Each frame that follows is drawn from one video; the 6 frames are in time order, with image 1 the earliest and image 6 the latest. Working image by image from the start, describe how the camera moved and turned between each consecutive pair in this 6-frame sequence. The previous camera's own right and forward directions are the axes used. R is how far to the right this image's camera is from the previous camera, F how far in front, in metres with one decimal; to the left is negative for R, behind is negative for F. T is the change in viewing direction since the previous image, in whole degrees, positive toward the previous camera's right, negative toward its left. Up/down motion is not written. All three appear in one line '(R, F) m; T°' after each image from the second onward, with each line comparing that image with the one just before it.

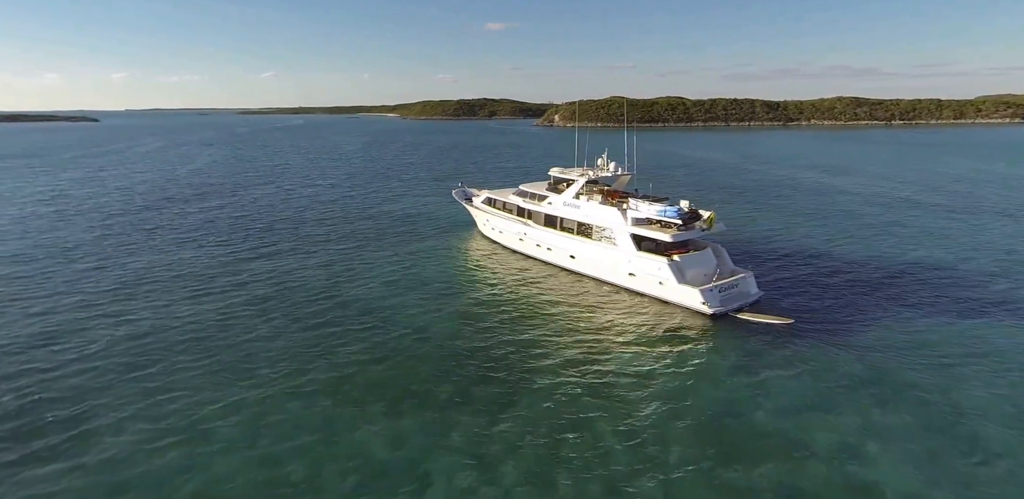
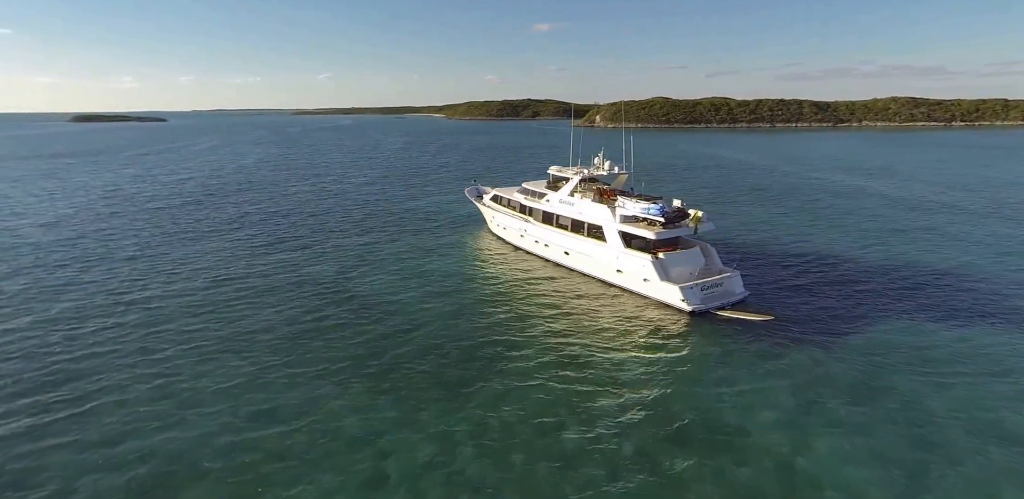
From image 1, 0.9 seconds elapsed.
(+2.5, -0.9) m; -5°
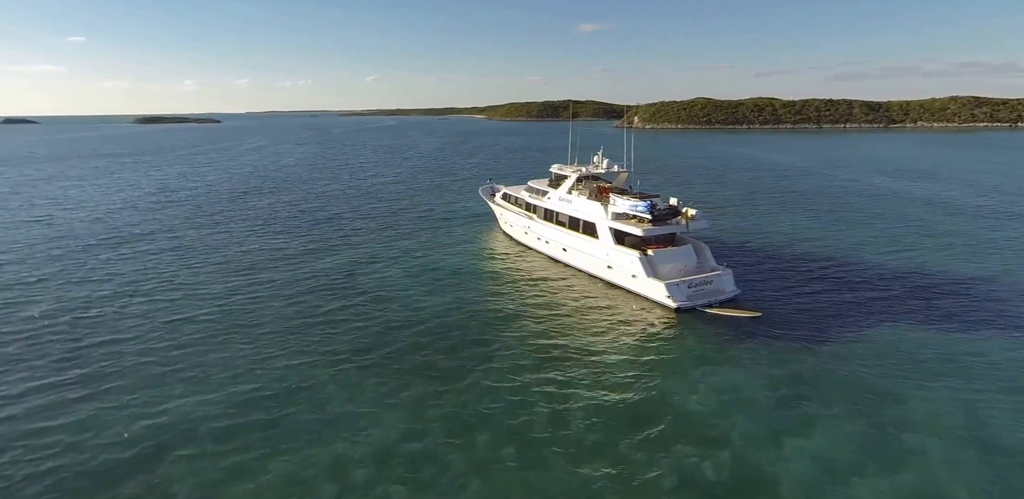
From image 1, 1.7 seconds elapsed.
(+2.2, -0.7) m; -4°
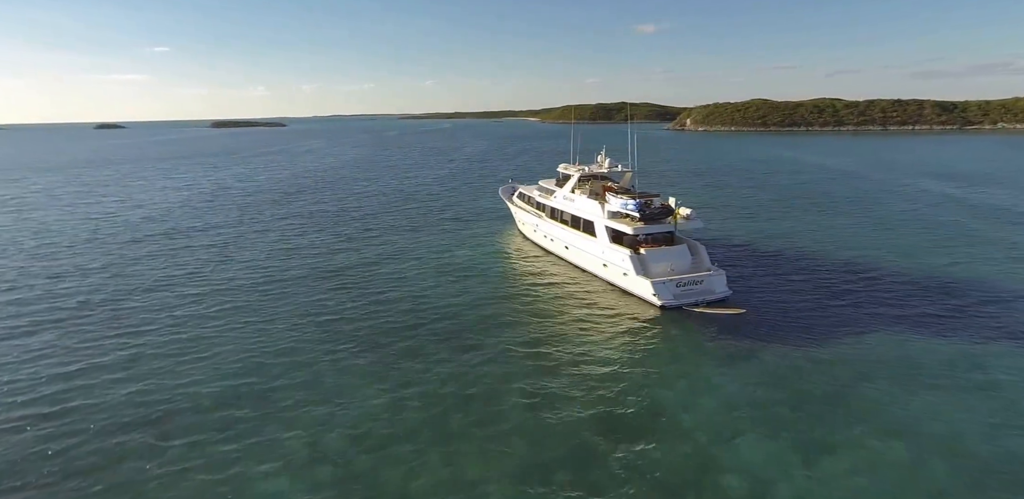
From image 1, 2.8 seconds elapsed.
(+2.7, -0.9) m; -6°
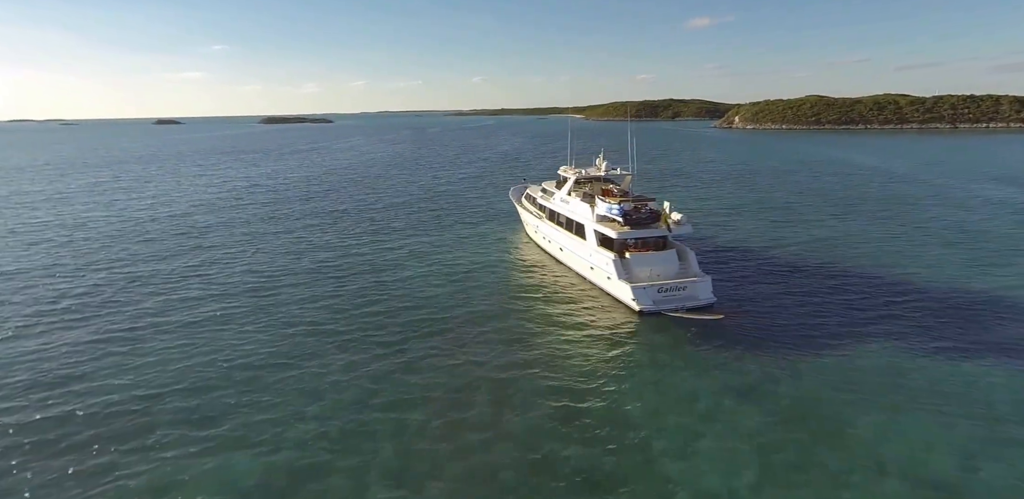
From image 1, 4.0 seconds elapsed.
(+2.8, -0.1) m; -5°
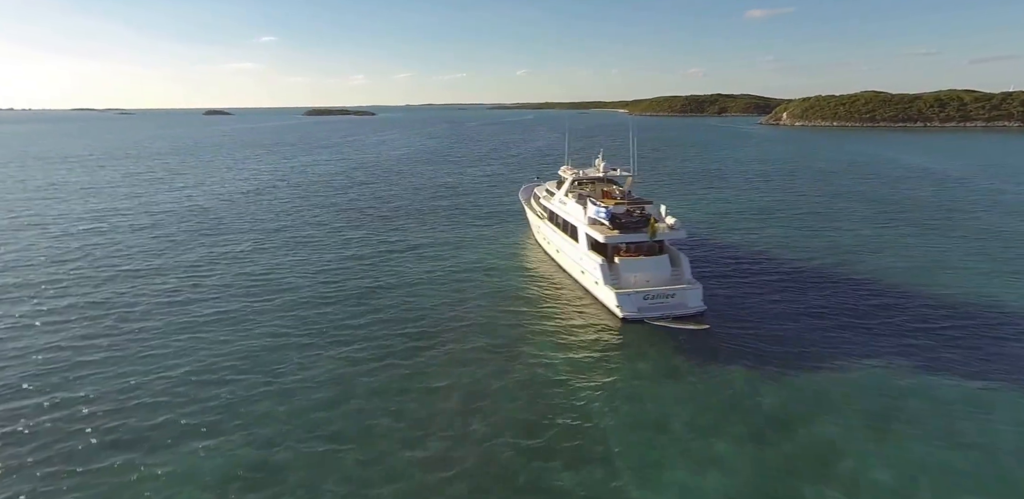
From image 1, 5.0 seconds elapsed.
(+2.4, +0.3) m; -4°
